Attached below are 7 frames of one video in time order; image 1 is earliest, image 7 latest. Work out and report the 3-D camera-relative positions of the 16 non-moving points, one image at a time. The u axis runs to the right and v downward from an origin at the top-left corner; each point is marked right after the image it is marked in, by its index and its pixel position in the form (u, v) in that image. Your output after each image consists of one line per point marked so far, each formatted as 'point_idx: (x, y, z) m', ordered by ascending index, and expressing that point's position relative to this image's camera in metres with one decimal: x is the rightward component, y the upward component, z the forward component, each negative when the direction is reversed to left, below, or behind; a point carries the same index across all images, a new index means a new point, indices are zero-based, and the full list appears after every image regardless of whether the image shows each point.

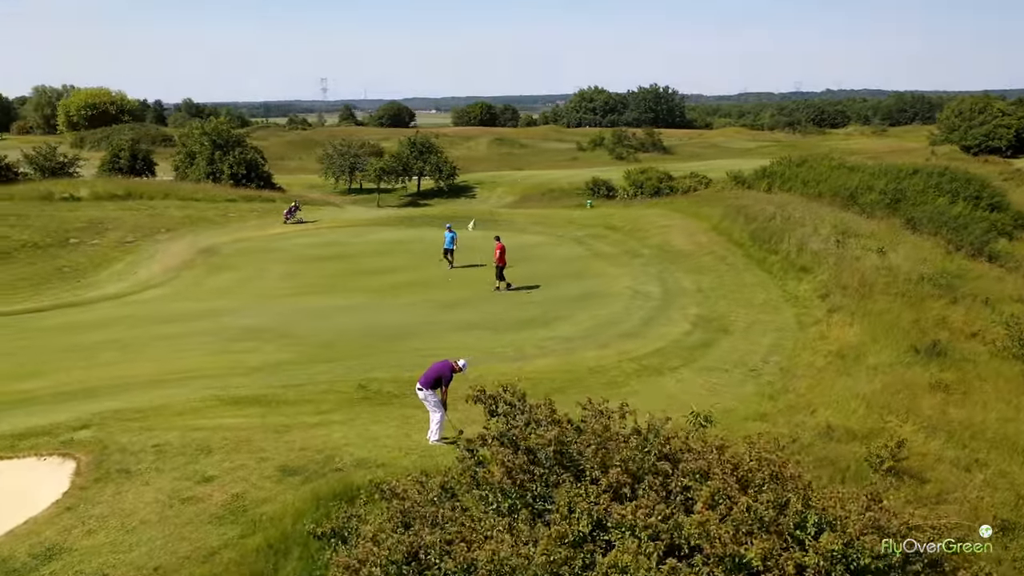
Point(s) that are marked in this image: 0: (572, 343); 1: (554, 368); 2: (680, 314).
0: (+1.0, -1.1, +15.0) m
1: (+0.7, -1.4, +13.7) m
2: (+3.7, -0.6, +17.9) m
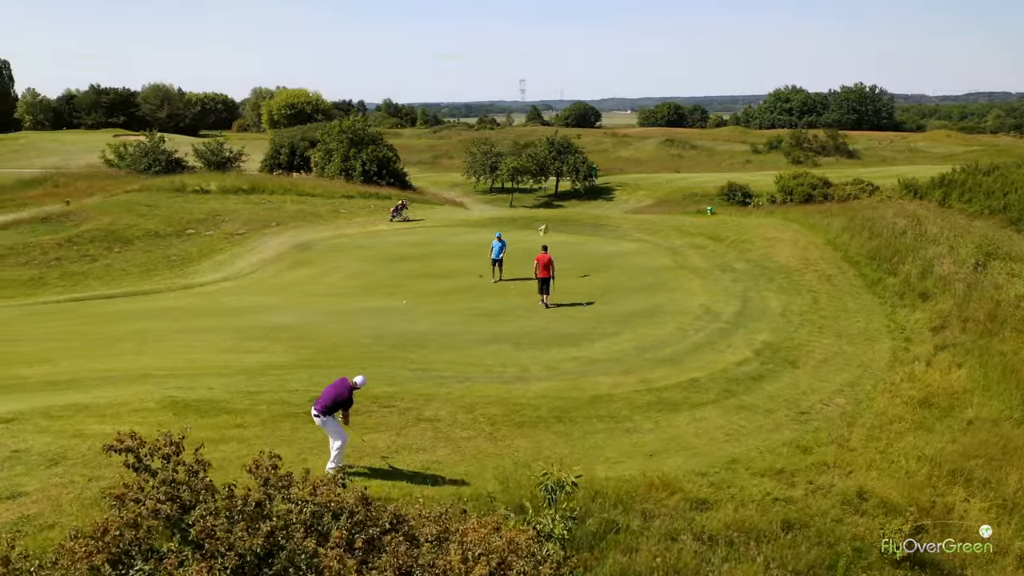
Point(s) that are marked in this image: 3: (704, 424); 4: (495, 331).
0: (+1.2, -1.3, +13.5) m
1: (+0.6, -1.6, +12.3) m
2: (+4.5, -1.0, +15.7) m
3: (+2.8, -2.0, +11.9) m
4: (-0.4, -0.8, +15.6) m
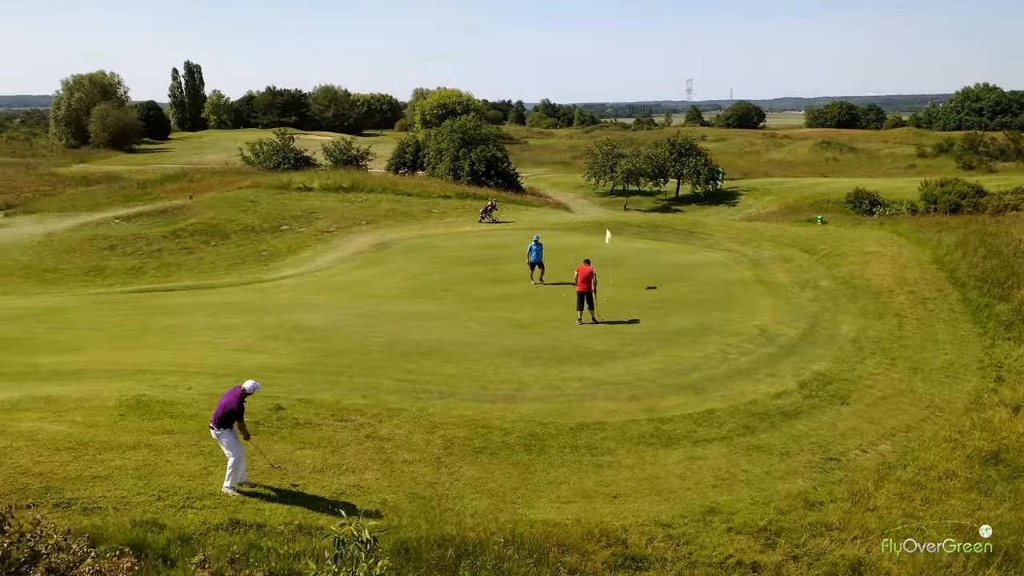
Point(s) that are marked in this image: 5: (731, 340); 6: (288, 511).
0: (+1.2, -1.6, +12.4) m
1: (+0.3, -1.8, +11.3) m
2: (+4.8, -1.4, +13.9) m
3: (+2.4, -2.3, +10.5) m
4: (0.0, -1.0, +14.8) m
5: (+4.0, -1.0, +15.1) m
6: (-2.2, -2.2, +8.1) m
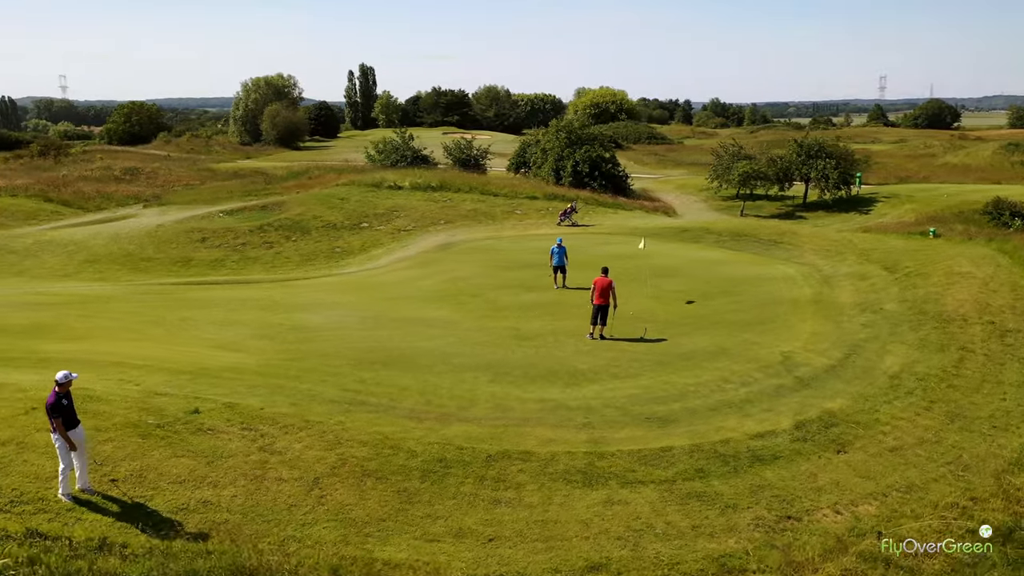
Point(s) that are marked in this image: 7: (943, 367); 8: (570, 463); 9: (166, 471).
0: (+0.4, -1.8, +11.3) m
1: (-0.7, -2.0, +10.4) m
2: (+4.2, -1.7, +12.1) m
3: (+1.2, -2.5, +9.3) m
4: (-0.2, -1.2, +13.9) m
5: (+3.7, -1.3, +13.4) m
6: (-3.8, -2.2, +7.8) m
7: (+7.1, -1.3, +13.5) m
8: (+0.7, -2.2, +10.2) m
9: (-3.8, -2.0, +8.9) m
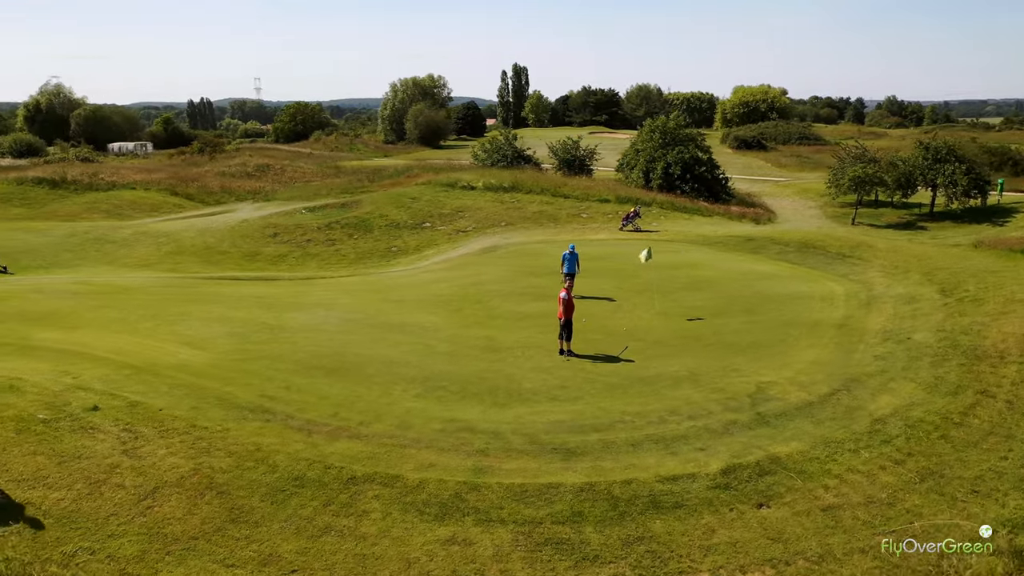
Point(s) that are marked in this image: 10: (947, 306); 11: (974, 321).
0: (-1.0, -1.9, +10.6) m
1: (-2.2, -2.1, +9.9) m
2: (+3.0, -2.1, +10.6) m
3: (-0.6, -2.7, +8.4) m
4: (-1.1, -1.3, +13.2) m
5: (+2.7, -1.6, +12.0) m
6: (-5.8, -2.2, +7.9) m
7: (+6.1, -1.7, +11.4) m
8: (-0.9, -2.3, +9.4) m
9: (-5.5, -2.0, +9.0) m
10: (+8.1, -0.3, +15.3) m
11: (+8.0, -0.6, +14.2) m
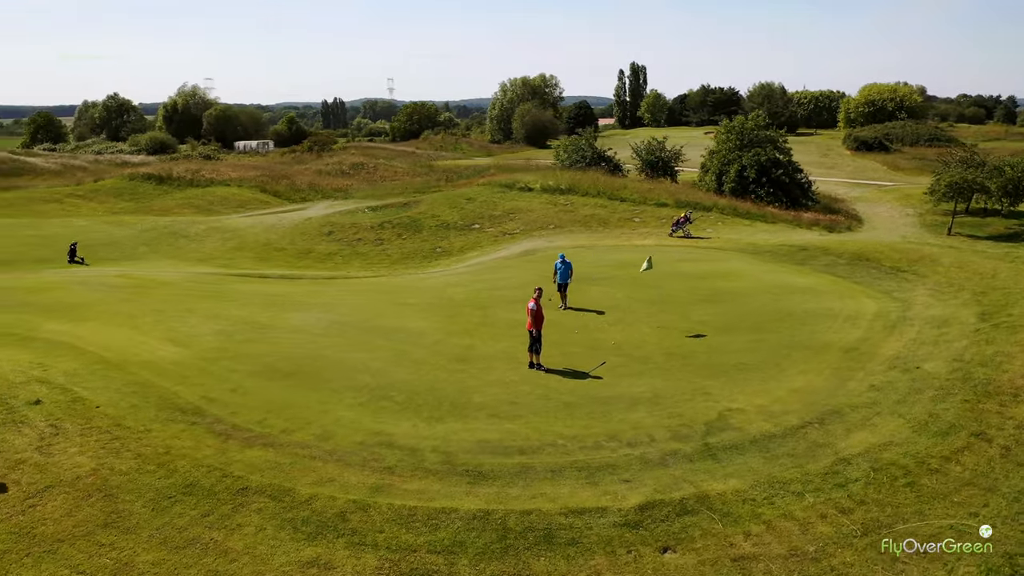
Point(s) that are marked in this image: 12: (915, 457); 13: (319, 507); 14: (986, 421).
0: (-2.0, -2.0, +10.3) m
1: (-3.4, -2.1, +9.8) m
2: (+1.9, -2.3, +9.7) m
3: (-2.0, -2.8, +8.0) m
4: (-1.7, -1.4, +12.9) m
5: (+1.9, -1.8, +11.1) m
6: (-7.2, -2.2, +8.3) m
7: (+5.1, -2.1, +10.0) m
8: (-2.1, -2.4, +9.0) m
9: (-6.7, -1.9, +9.4) m
10: (+7.7, -0.7, +13.5) m
11: (+7.5, -0.9, +12.5) m
12: (+5.0, -2.1, +10.0) m
13: (-2.1, -2.4, +9.1) m
14: (+6.2, -1.7, +10.6) m
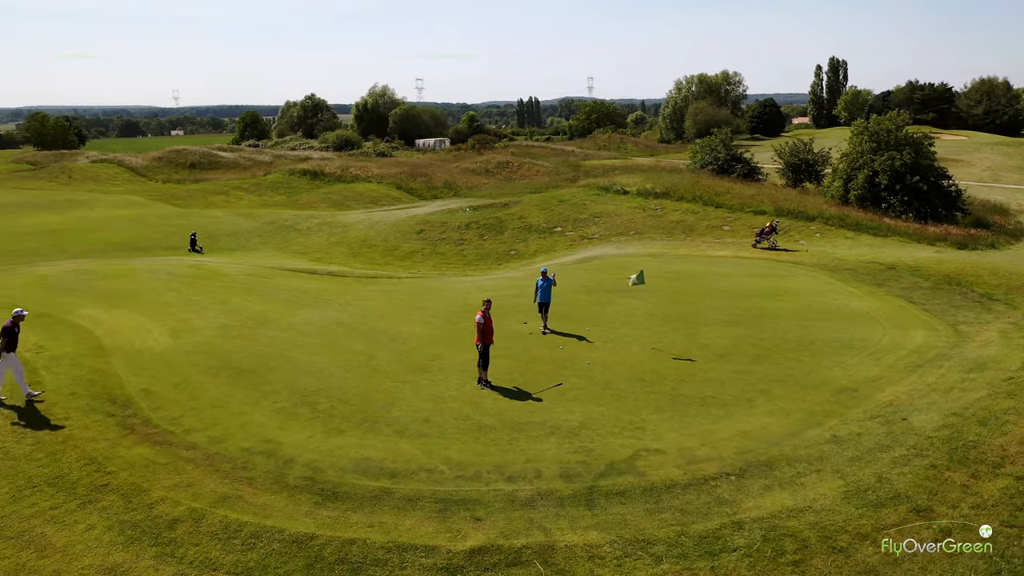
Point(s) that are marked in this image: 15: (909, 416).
0: (-3.5, -2.1, +10.2) m
1: (-4.9, -2.1, +10.0) m
2: (+0.2, -2.5, +8.7) m
3: (-4.0, -2.9, +8.0) m
4: (-2.5, -1.5, +12.6) m
5: (+0.5, -2.1, +10.0) m
6: (-9.0, -2.0, +9.5) m
7: (+3.3, -2.5, +8.3) m
8: (-3.9, -2.5, +9.0) m
9: (-8.3, -1.8, +10.4) m
10: (+6.8, -1.3, +11.1) m
11: (+6.3, -1.5, +10.2) m
12: (+3.2, -2.5, +8.3) m
13: (-3.9, -2.5, +9.0) m
14: (+4.6, -2.2, +8.6) m
15: (+5.3, -1.6, +10.5) m
